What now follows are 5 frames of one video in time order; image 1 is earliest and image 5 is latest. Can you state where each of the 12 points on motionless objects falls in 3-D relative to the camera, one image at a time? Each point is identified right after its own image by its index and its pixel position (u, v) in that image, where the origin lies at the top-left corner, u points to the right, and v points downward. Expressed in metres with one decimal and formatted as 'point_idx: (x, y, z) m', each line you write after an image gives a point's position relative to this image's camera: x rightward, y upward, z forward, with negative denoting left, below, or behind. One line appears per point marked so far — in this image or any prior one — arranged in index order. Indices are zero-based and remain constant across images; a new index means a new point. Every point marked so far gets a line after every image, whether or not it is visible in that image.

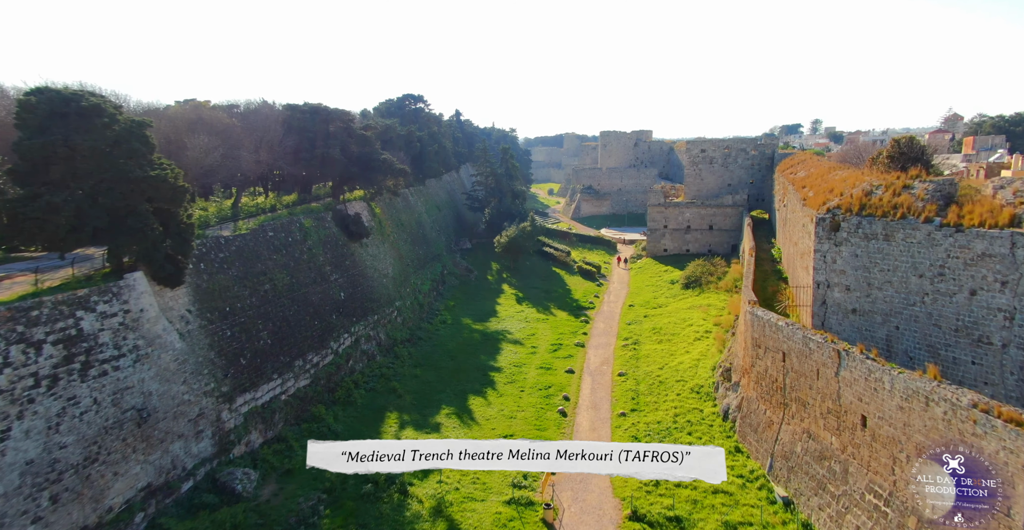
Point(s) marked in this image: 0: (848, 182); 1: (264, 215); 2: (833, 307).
0: (+6.8, +1.7, +11.5) m
1: (-6.8, +1.4, +15.6) m
2: (+5.5, -0.7, +9.8) m
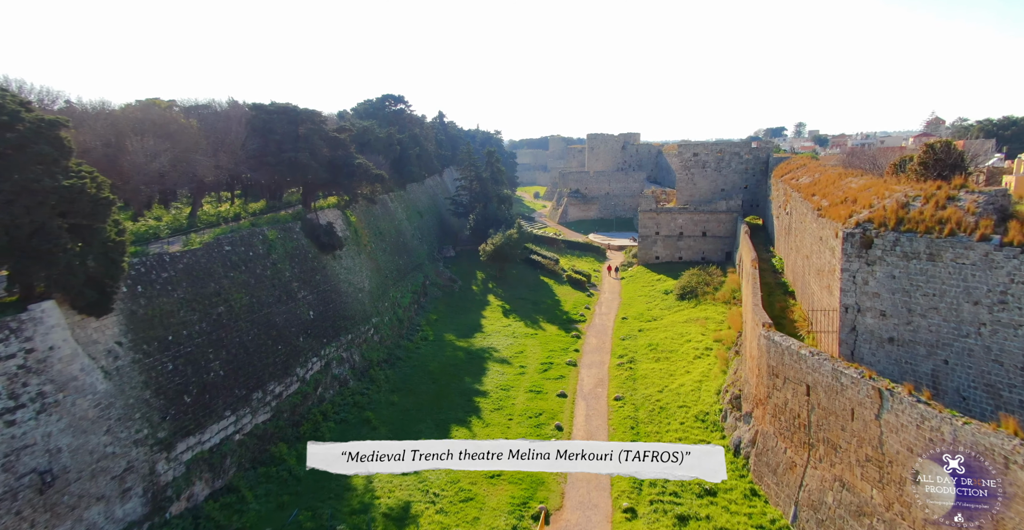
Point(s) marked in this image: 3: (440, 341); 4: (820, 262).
0: (+6.5, +1.4, +10.3) m
1: (-7.2, +1.0, +14.1) m
2: (+5.3, -1.0, +8.6) m
3: (-2.4, -2.5, +18.9) m
4: (+6.1, +0.1, +11.2) m
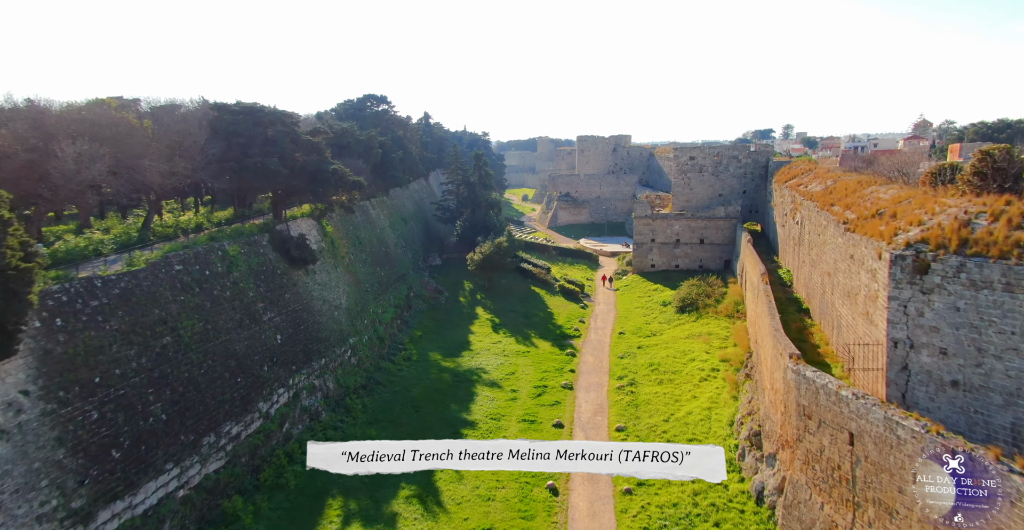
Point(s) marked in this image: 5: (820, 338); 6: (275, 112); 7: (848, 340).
0: (+6.4, +1.0, +9.1) m
1: (-7.4, +0.6, +12.6) m
2: (+5.2, -1.4, +7.3) m
3: (-2.7, -3.0, +17.5) m
4: (+5.9, -0.3, +9.9) m
5: (+6.6, -1.5, +12.2) m
6: (-6.4, +4.2, +15.5) m
7: (+5.8, -1.3, +9.8) m
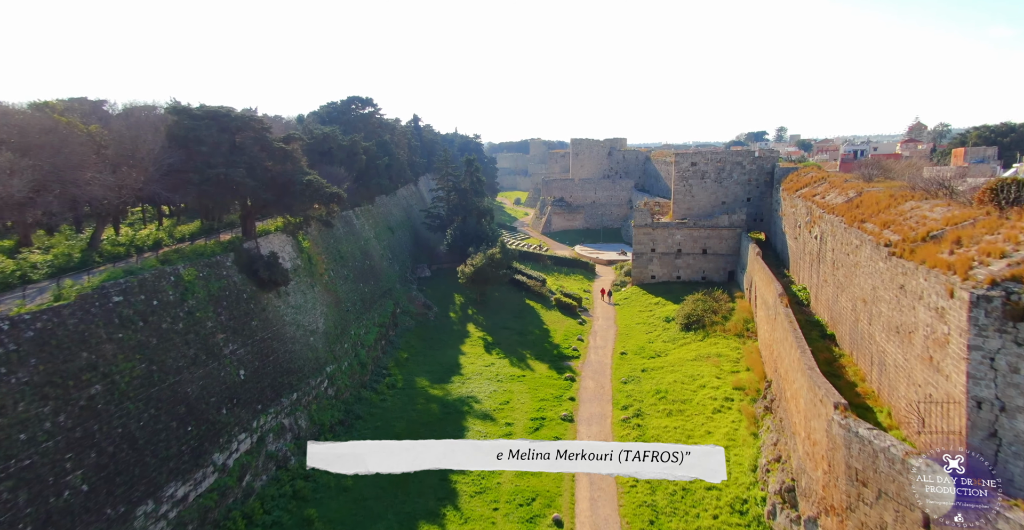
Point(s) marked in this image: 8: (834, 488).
0: (+6.4, +0.5, +7.7) m
1: (-7.5, +0.1, +11.0) m
2: (+5.2, -1.9, +5.9) m
3: (-2.8, -3.5, +15.9) m
4: (+5.8, -0.8, +8.5) m
5: (+6.5, -2.0, +10.8) m
6: (-6.6, +3.6, +13.9) m
7: (+5.7, -1.8, +8.4) m
8: (+4.4, -3.1, +7.8) m
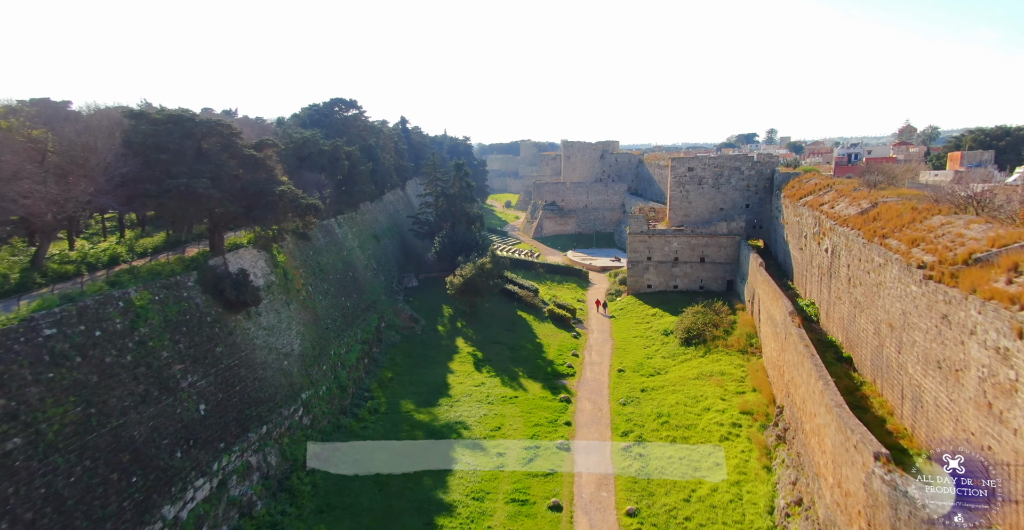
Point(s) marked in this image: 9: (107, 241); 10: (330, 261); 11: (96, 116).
0: (+6.3, +0.2, +6.7) m
1: (-7.6, -0.3, +9.8) m
2: (+5.1, -2.2, +4.9) m
3: (-3.1, -3.9, +14.8) m
4: (+5.7, -1.2, +7.5) m
5: (+6.3, -2.4, +9.8) m
6: (-6.8, +3.2, +12.7) m
7: (+5.6, -2.1, +7.4) m
8: (+4.4, -3.4, +6.8) m
9: (-10.1, +0.6, +14.1) m
10: (-6.0, +0.2, +18.8) m
11: (-9.2, +3.3, +12.6) m
